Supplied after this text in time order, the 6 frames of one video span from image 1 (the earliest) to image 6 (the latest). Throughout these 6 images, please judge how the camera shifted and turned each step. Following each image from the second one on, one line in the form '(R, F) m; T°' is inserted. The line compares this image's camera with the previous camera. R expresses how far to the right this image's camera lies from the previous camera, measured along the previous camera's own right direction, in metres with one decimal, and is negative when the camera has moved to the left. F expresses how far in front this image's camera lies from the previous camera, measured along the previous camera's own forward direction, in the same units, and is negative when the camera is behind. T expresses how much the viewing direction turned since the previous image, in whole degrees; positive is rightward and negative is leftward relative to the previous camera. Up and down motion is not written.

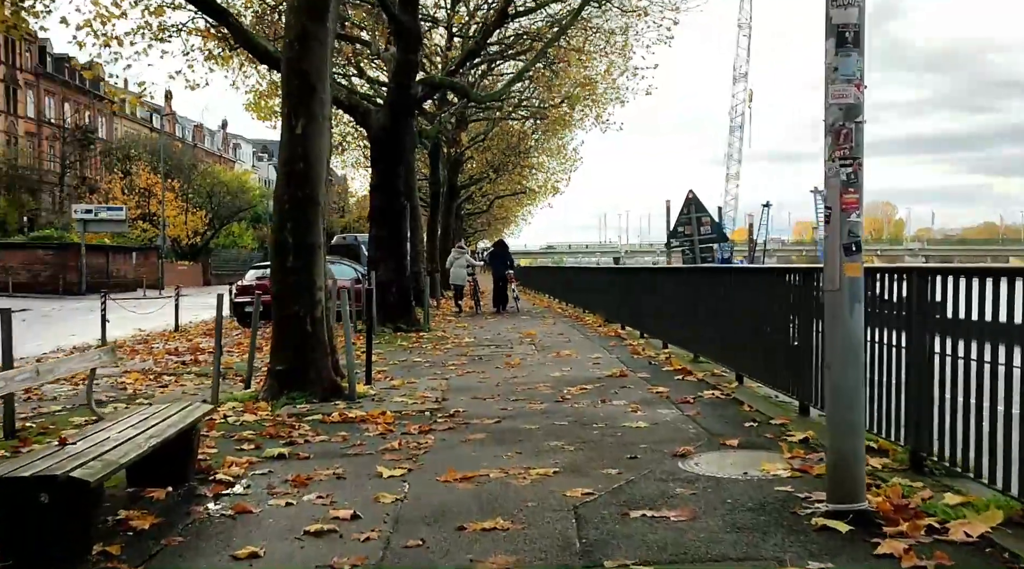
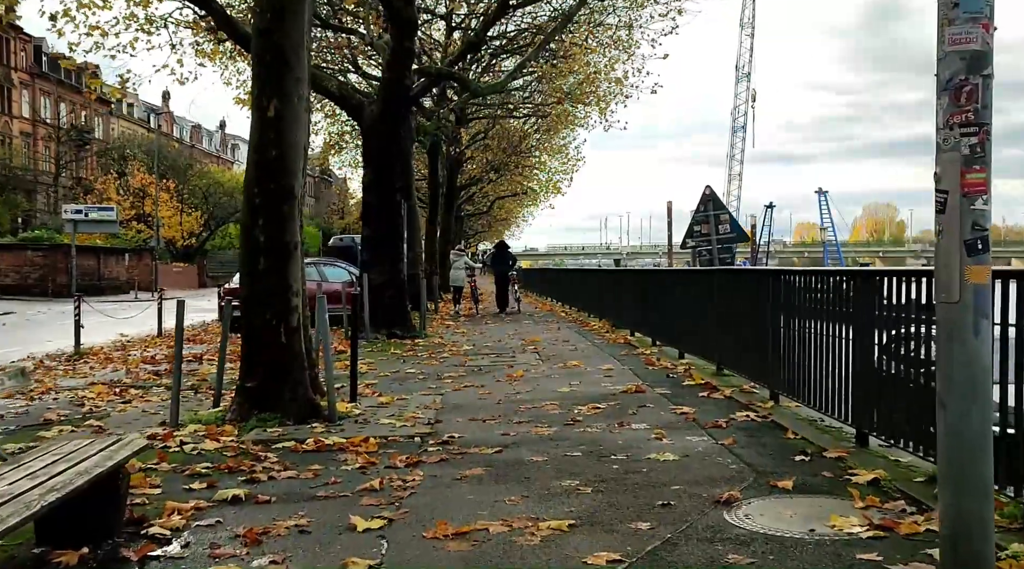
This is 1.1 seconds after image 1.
(0.0, +1.2) m; 0°
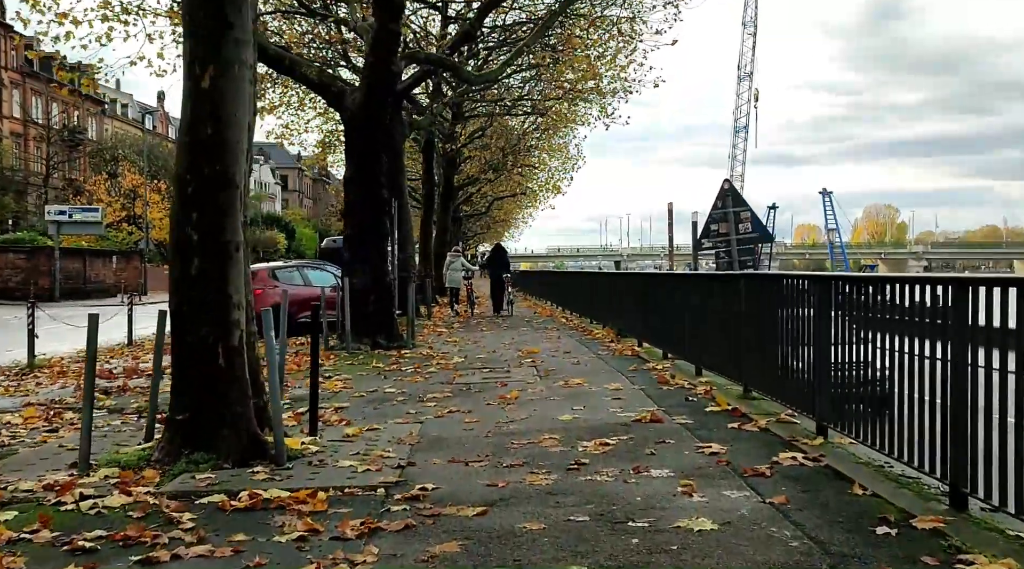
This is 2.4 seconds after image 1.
(+0.1, +1.5) m; 0°
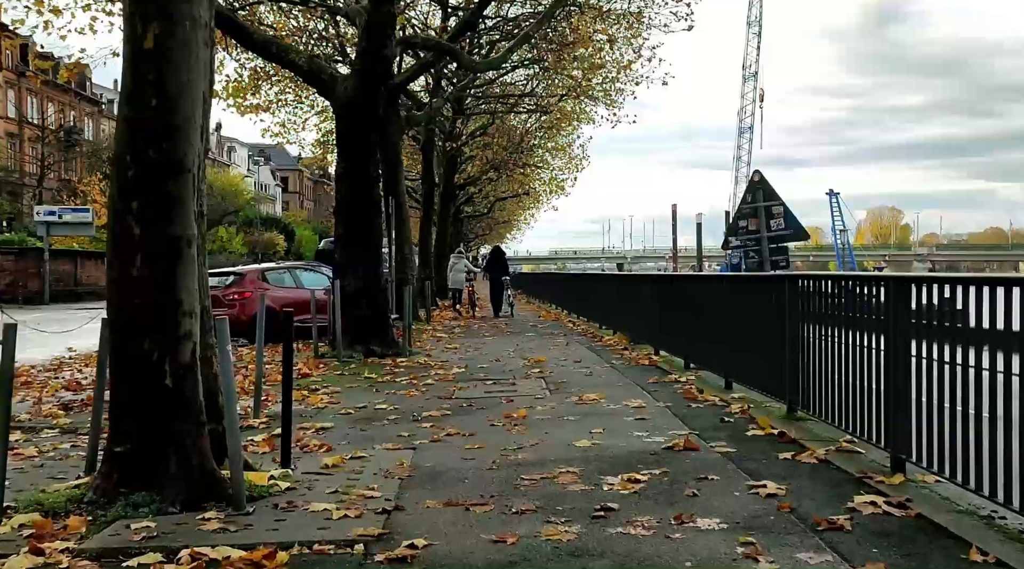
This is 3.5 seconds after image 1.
(-0.1, +1.2) m; 0°
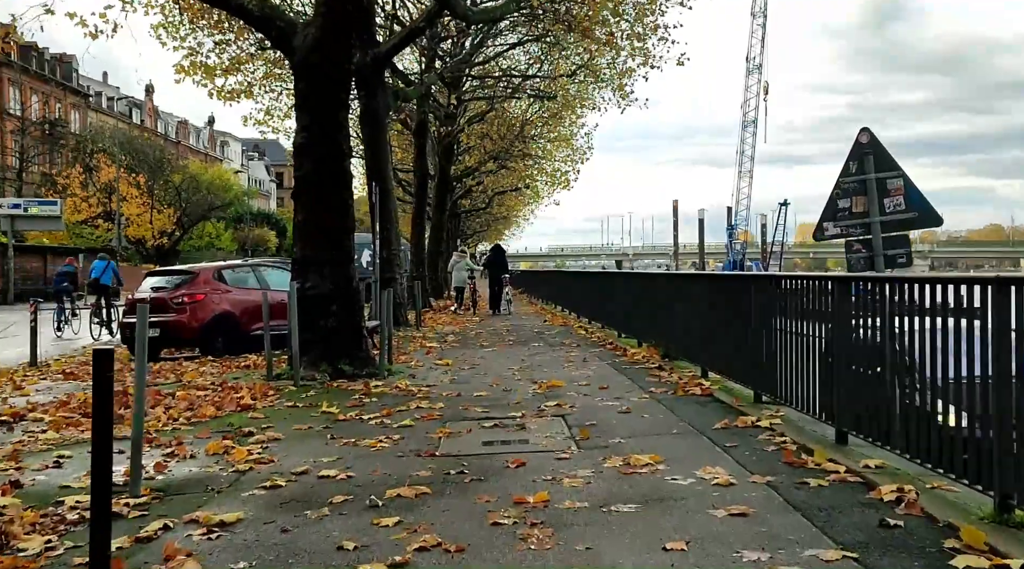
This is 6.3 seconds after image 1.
(-0.1, +3.1) m; 0°
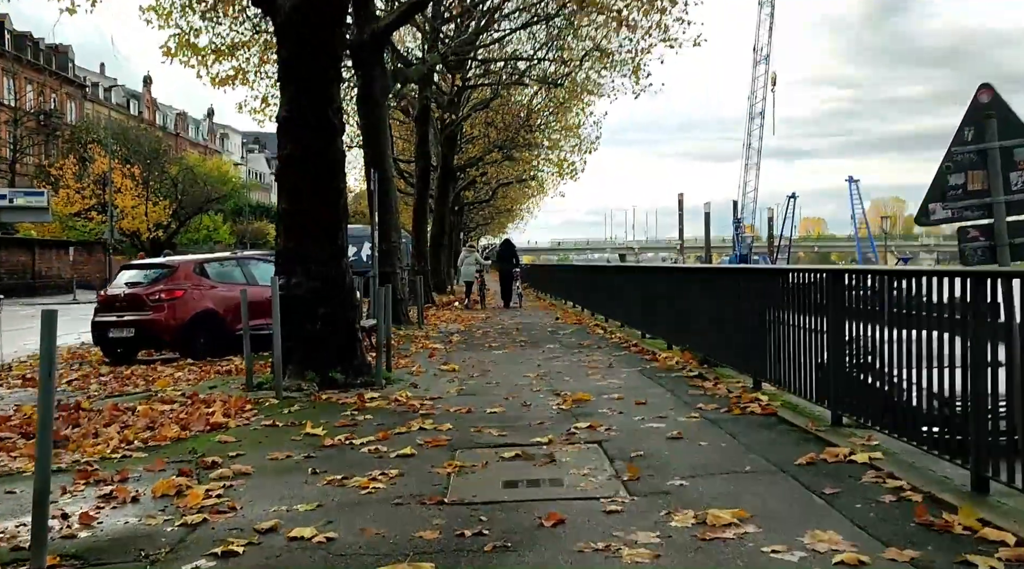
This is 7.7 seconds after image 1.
(-0.2, +1.6) m; 0°
